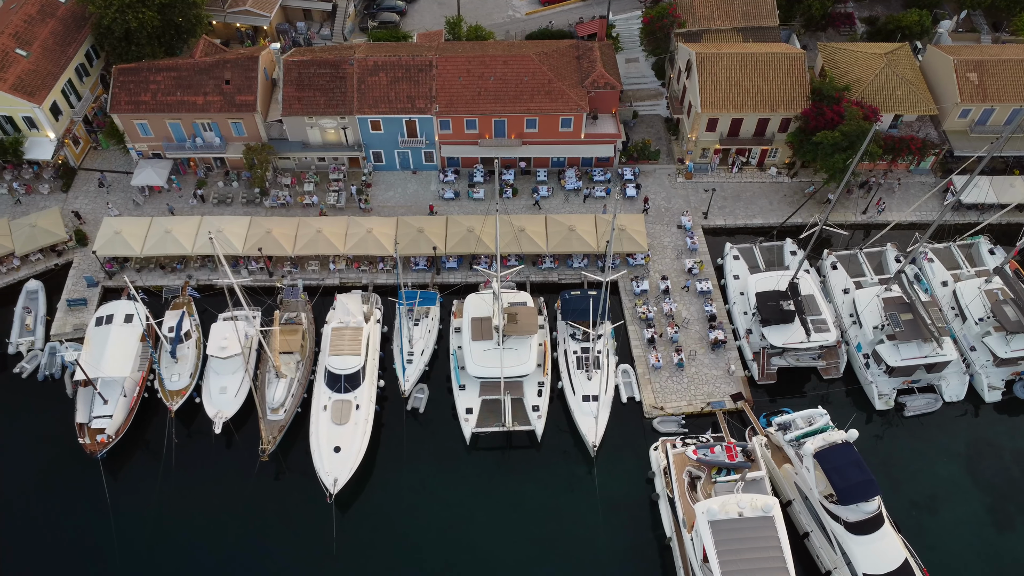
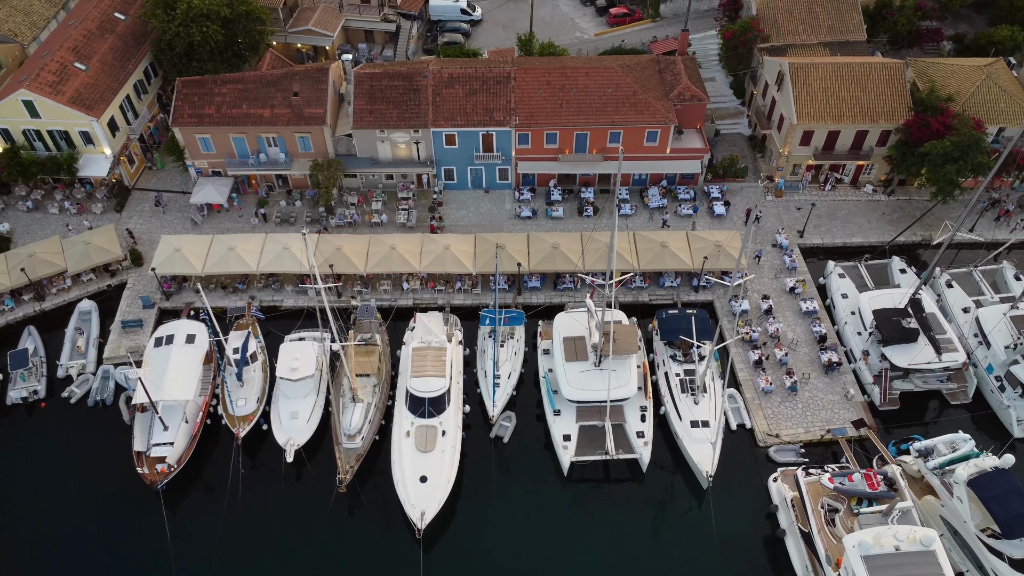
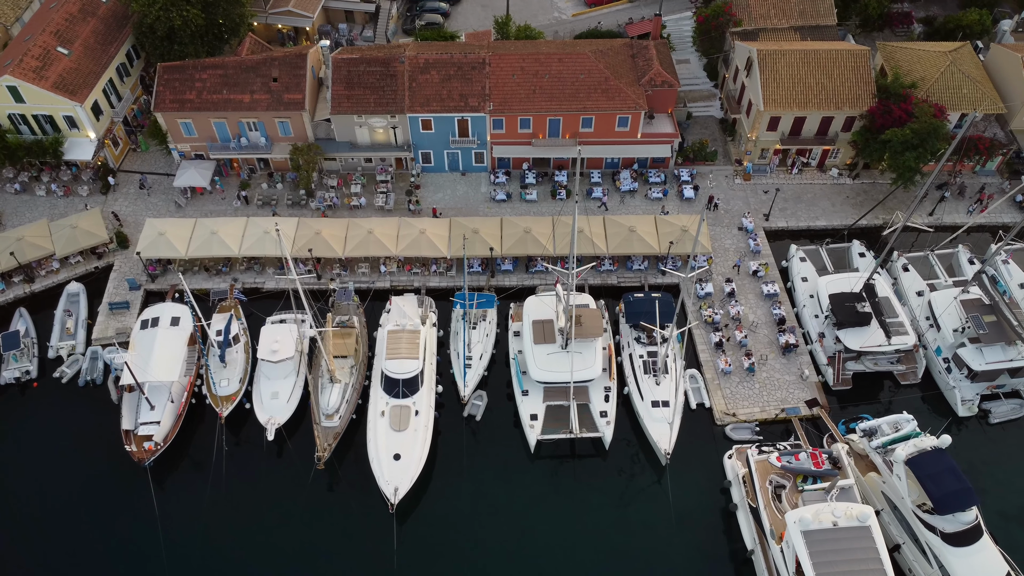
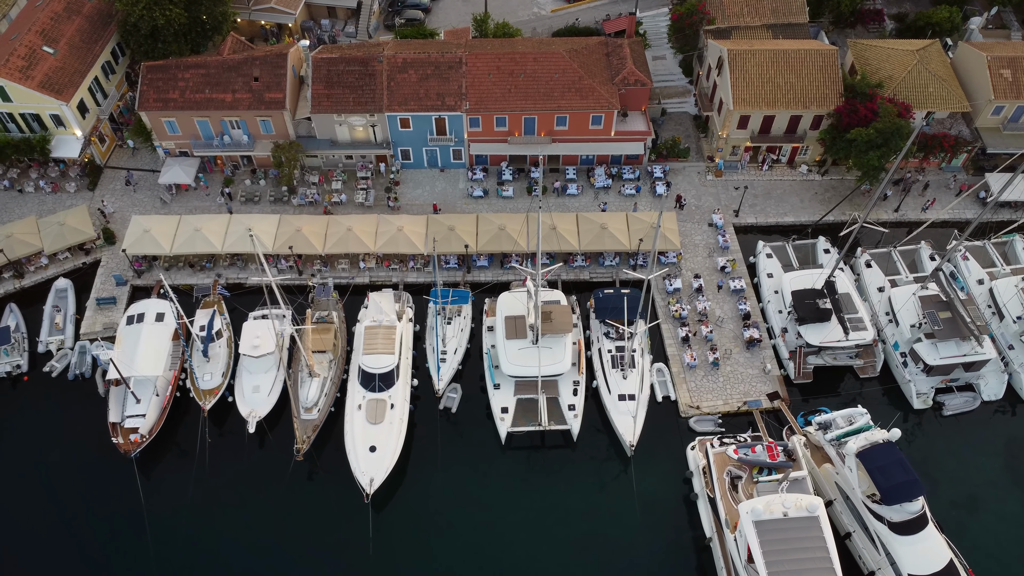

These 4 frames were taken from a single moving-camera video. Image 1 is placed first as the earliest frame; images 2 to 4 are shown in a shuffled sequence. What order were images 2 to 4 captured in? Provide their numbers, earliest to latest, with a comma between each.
4, 3, 2
